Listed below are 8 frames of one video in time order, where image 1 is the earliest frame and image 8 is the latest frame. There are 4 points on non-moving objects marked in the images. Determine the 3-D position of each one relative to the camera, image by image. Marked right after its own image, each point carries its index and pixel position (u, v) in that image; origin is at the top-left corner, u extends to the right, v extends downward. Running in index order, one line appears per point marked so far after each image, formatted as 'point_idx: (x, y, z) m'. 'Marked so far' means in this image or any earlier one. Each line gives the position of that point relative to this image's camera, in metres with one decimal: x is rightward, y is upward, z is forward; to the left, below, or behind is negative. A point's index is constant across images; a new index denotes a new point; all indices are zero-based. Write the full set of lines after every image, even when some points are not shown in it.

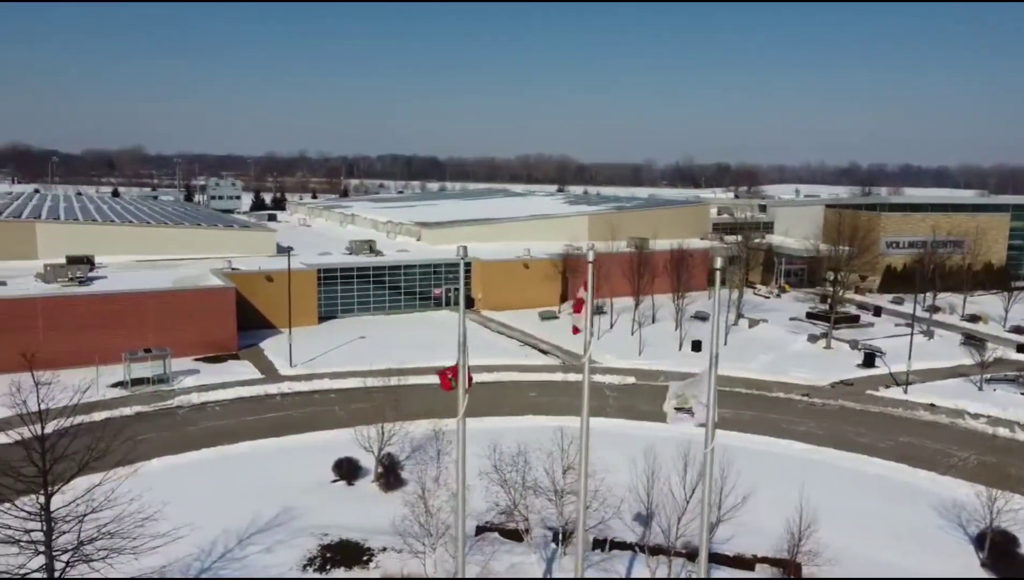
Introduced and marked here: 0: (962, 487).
0: (+8.8, -3.8, +15.5) m
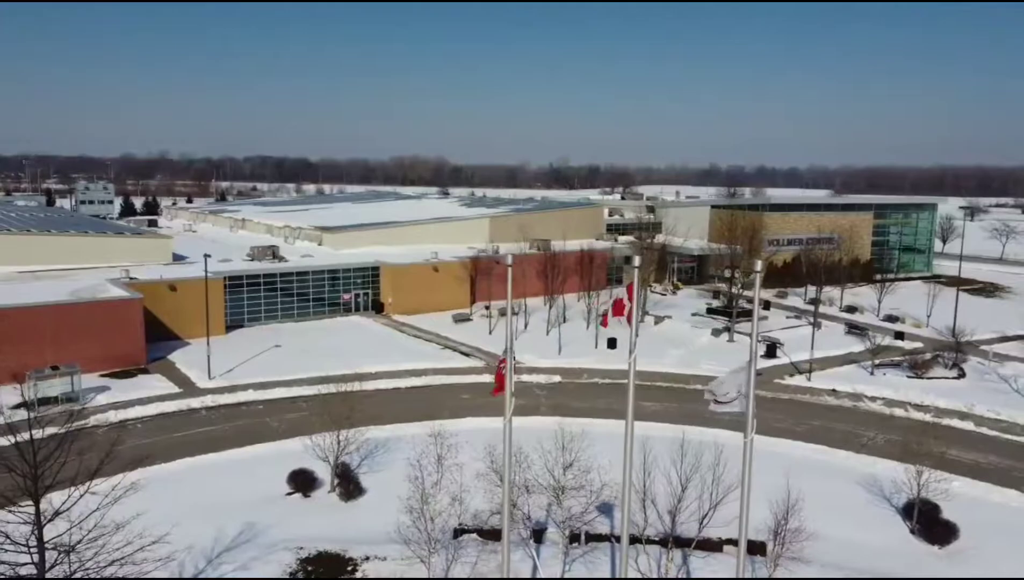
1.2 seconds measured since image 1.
0: (+7.8, -3.7, +17.0) m
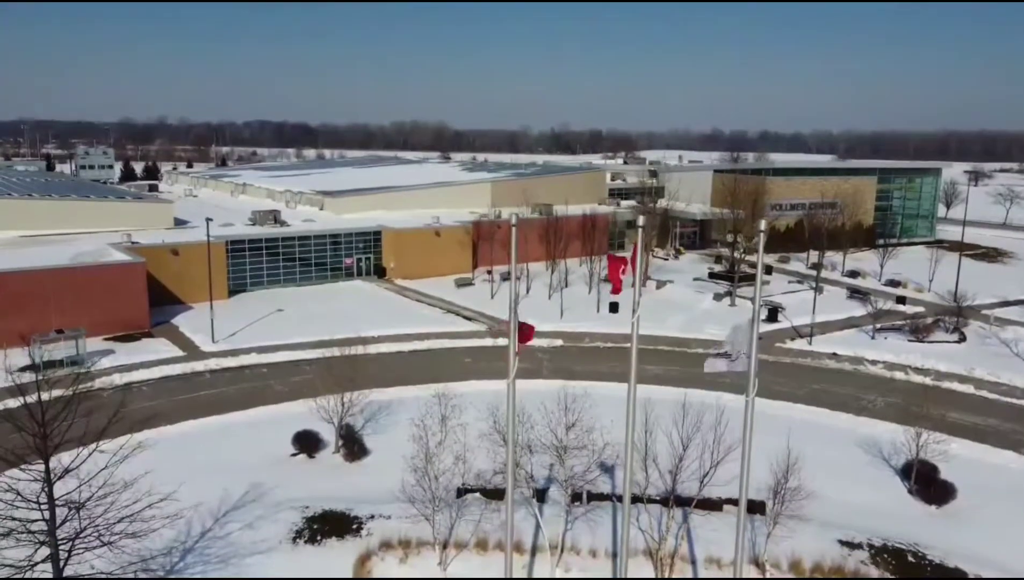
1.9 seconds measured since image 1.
0: (+7.9, -2.9, +17.1) m
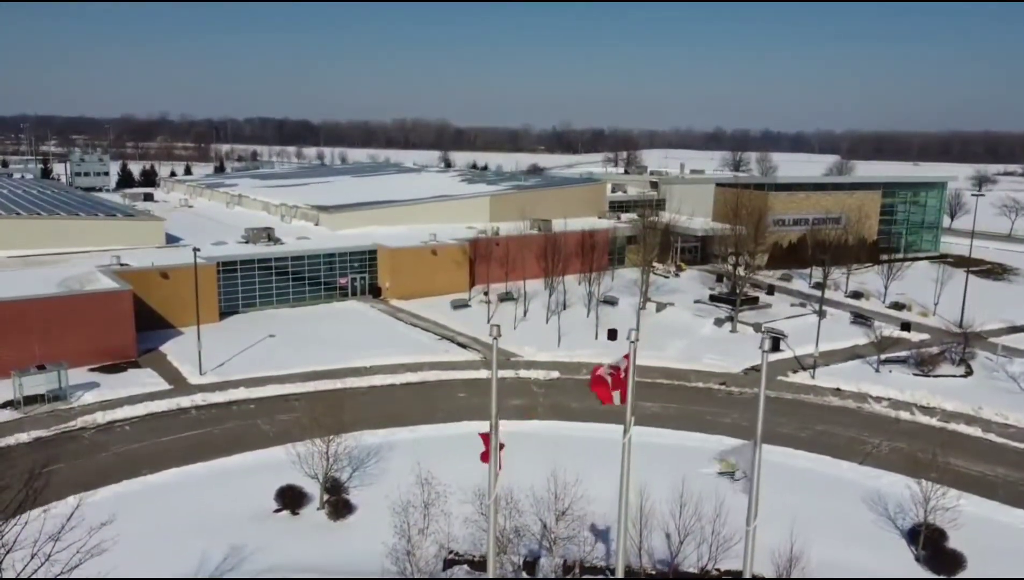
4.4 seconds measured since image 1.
0: (+7.7, -3.9, +16.5) m
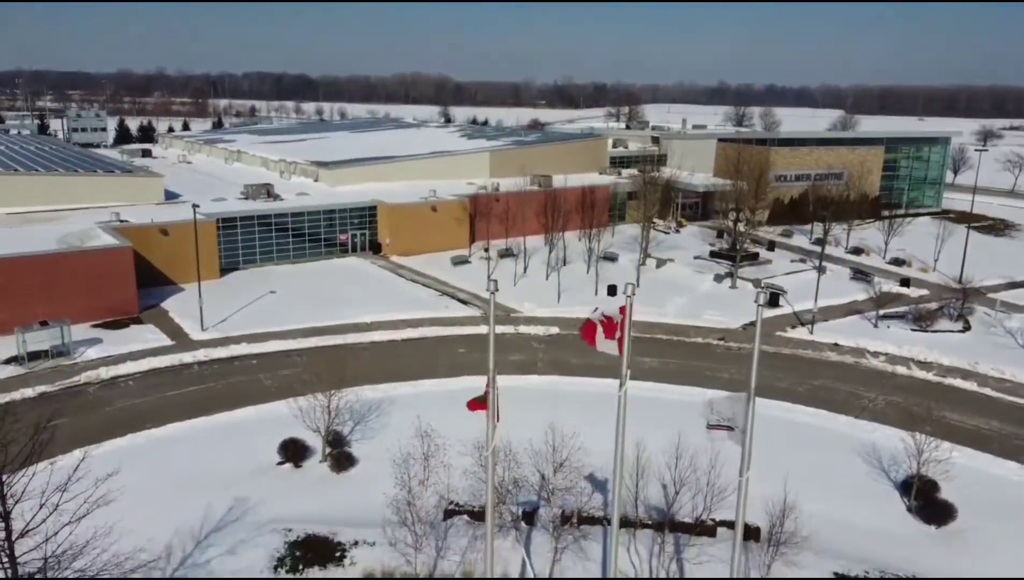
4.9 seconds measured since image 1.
0: (+7.7, -3.0, +16.8) m
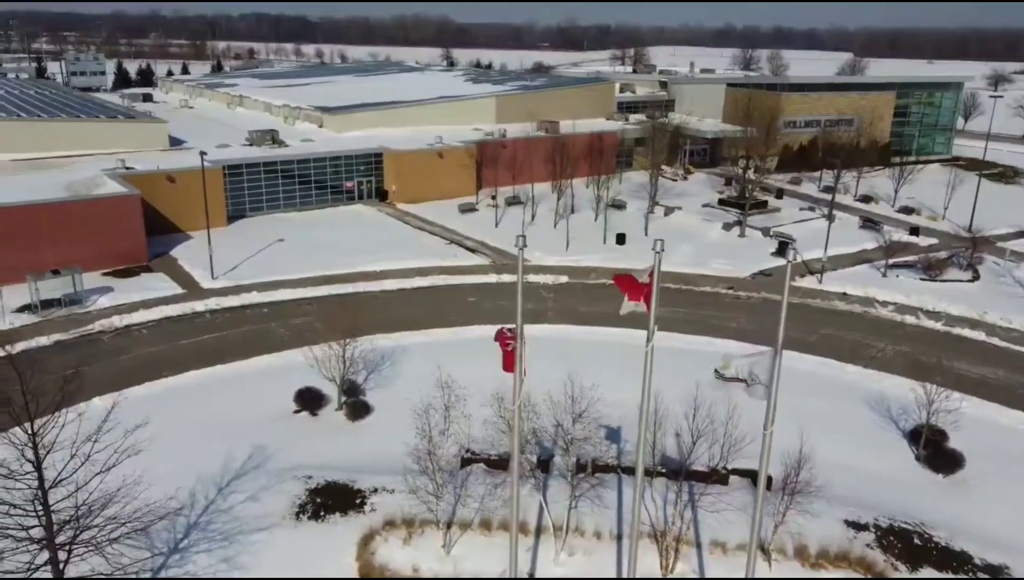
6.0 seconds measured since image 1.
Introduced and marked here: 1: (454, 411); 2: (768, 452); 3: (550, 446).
0: (+8.0, -1.9, +16.9) m
1: (-1.0, -2.2, +14.8) m
2: (+2.8, -1.6, +8.6) m
3: (+0.6, -2.5, +13.0) m
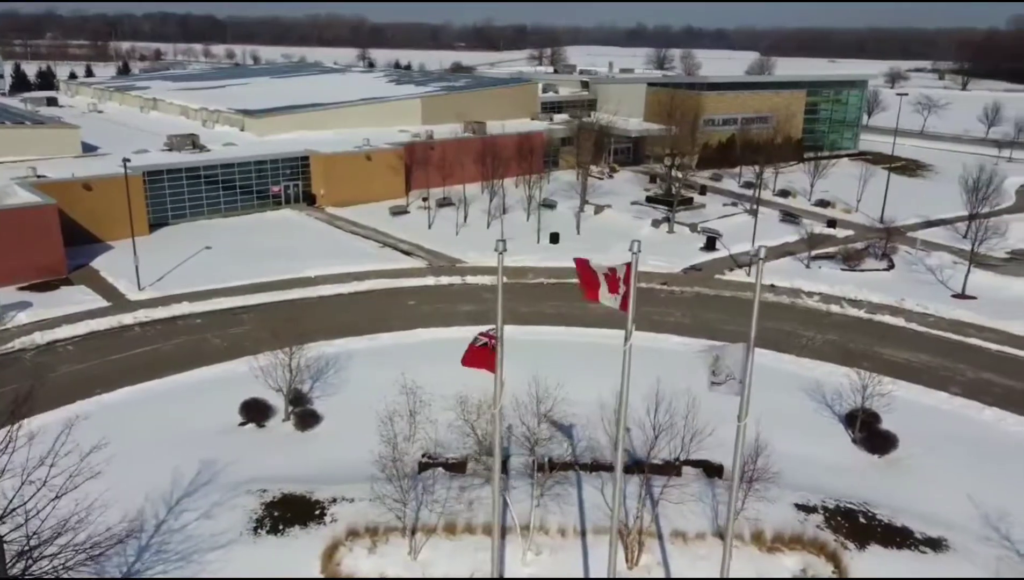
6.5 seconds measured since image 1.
0: (+6.9, -1.7, +17.7) m
1: (-1.9, -2.3, +14.7) m
2: (+2.5, -1.6, +8.9) m
3: (-0.1, -2.6, +13.1) m
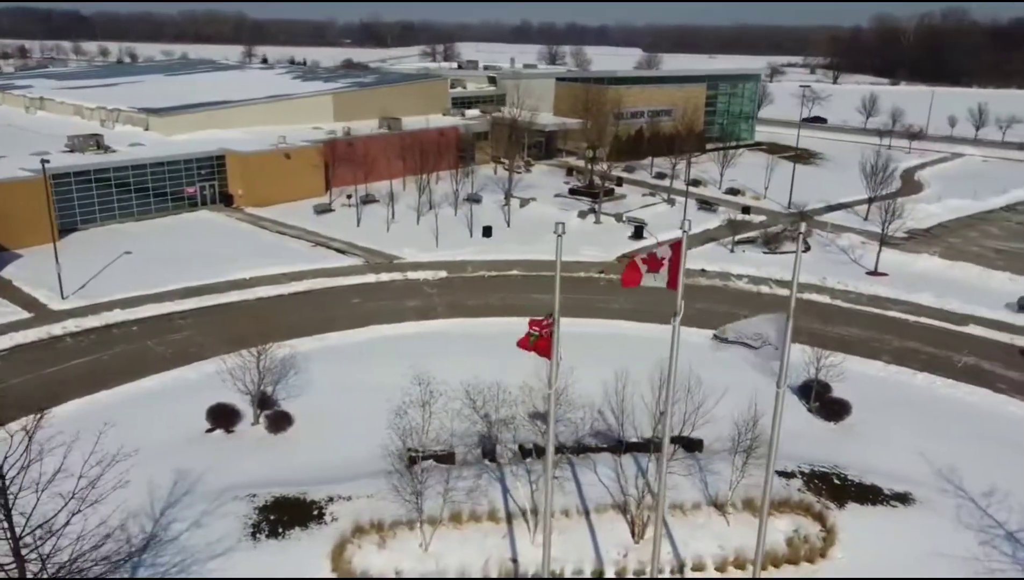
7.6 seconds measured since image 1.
0: (+6.0, -1.3, +18.7) m
1: (-2.3, -2.2, +14.6) m
2: (+2.7, -1.3, +9.4) m
3: (-0.3, -2.4, +13.2) m
